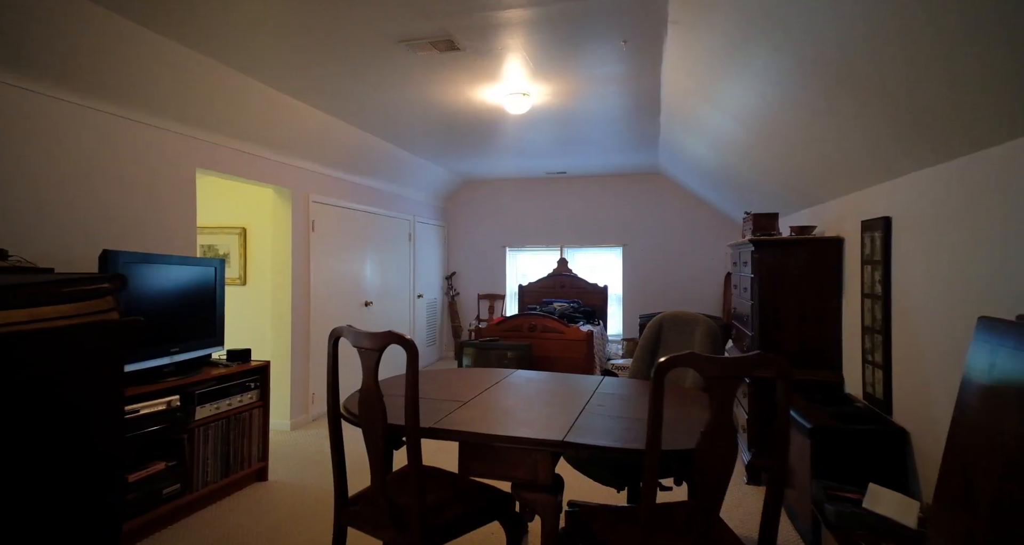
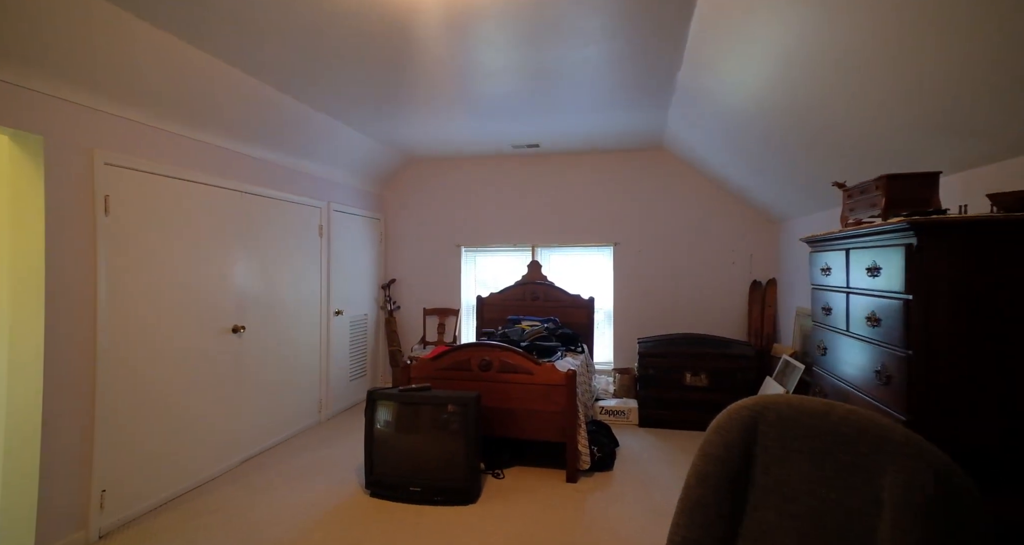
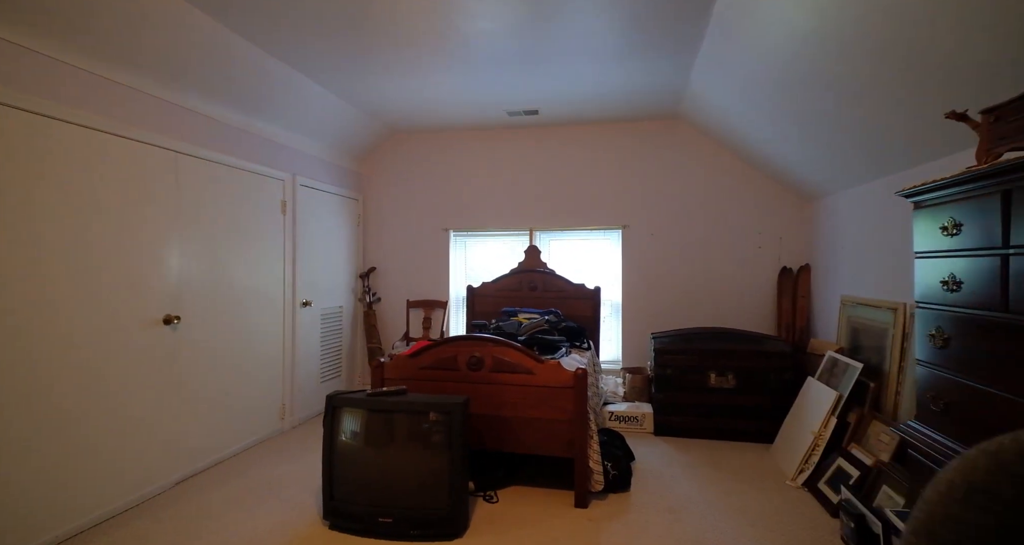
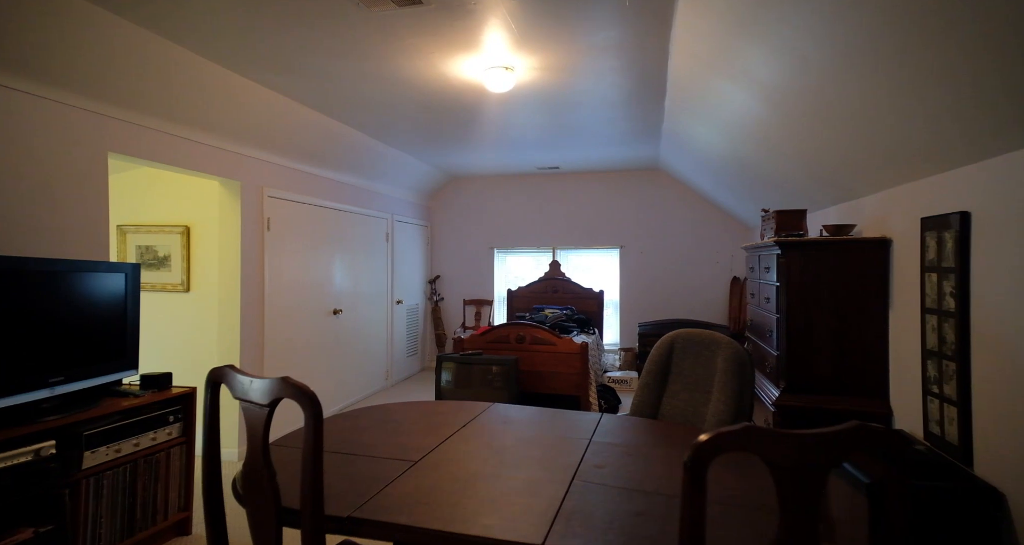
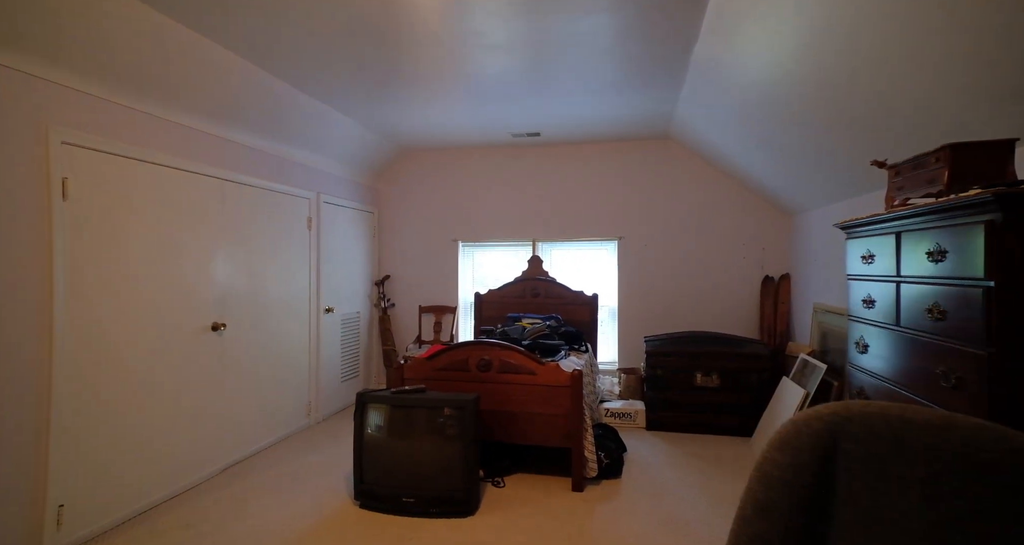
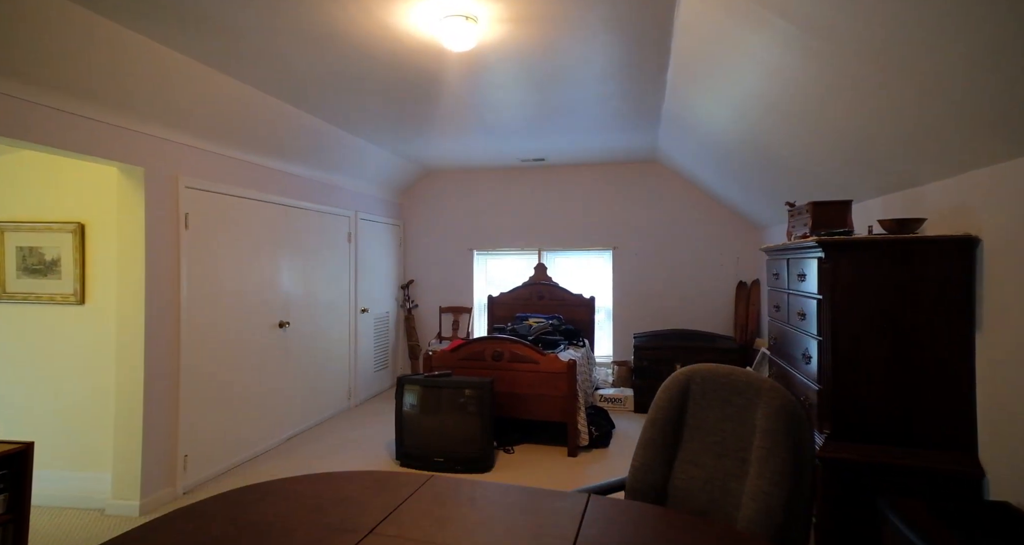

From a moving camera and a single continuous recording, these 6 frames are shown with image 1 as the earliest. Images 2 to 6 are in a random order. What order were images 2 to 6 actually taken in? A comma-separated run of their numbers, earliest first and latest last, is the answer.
4, 6, 2, 5, 3
